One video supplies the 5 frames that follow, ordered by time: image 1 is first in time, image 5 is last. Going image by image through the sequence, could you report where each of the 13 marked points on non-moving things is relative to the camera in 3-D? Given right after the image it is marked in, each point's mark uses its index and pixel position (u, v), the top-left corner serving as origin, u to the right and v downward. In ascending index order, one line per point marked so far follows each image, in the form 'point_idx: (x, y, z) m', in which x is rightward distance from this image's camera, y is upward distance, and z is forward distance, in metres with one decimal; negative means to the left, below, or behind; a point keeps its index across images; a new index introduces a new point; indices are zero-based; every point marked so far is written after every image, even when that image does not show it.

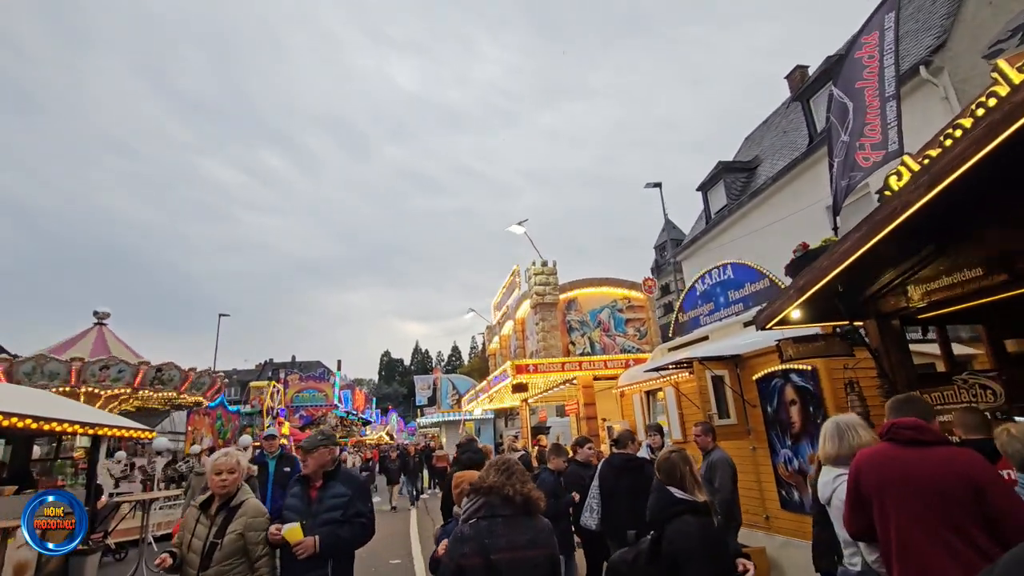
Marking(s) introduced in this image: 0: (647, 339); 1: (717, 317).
0: (+3.7, -1.4, +13.9) m
1: (+4.0, -0.6, +9.8) m
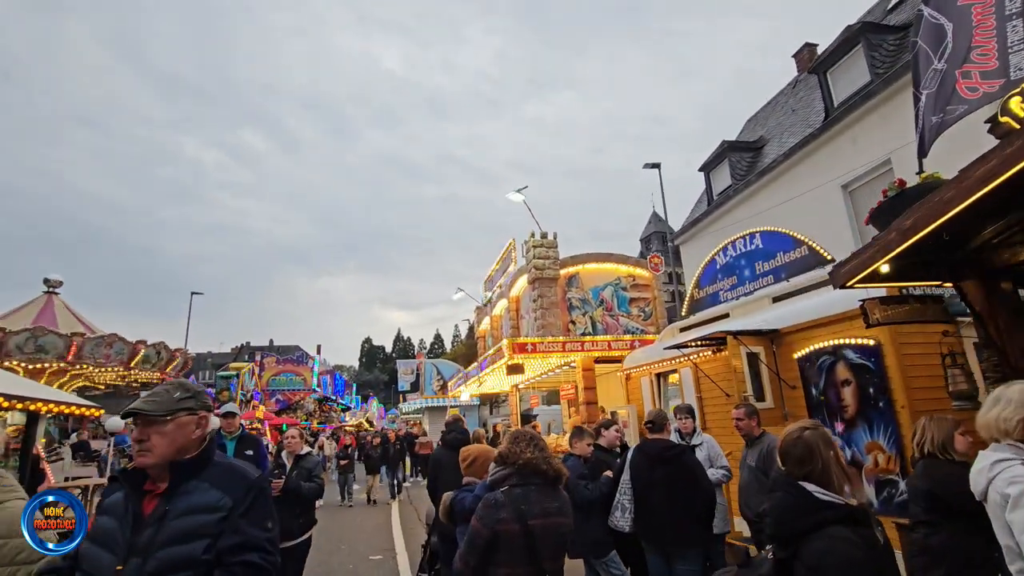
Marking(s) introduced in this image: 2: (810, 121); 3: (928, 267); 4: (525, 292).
0: (+3.6, -0.8, +13.0) m
1: (+4.0, -0.1, +8.8) m
2: (+9.7, +5.4, +16.4) m
3: (+3.6, +0.2, +4.4) m
4: (+0.4, -0.1, +13.8) m
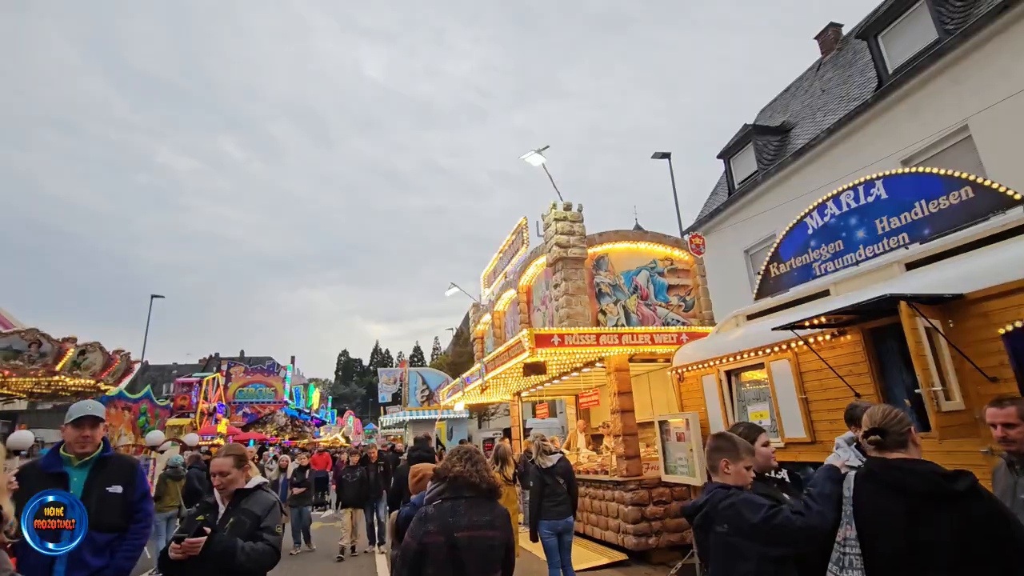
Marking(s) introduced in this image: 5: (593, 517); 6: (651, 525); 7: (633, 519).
0: (+3.9, -0.5, +10.8) m
1: (+4.5, +0.4, +6.7) m
2: (+9.9, +5.6, +14.7) m
3: (+4.3, +0.7, +2.3) m
4: (+0.7, +0.2, +11.6) m
5: (+1.7, -4.7, +10.4) m
6: (+2.5, -4.3, +9.0) m
7: (+2.2, -4.2, +9.0) m
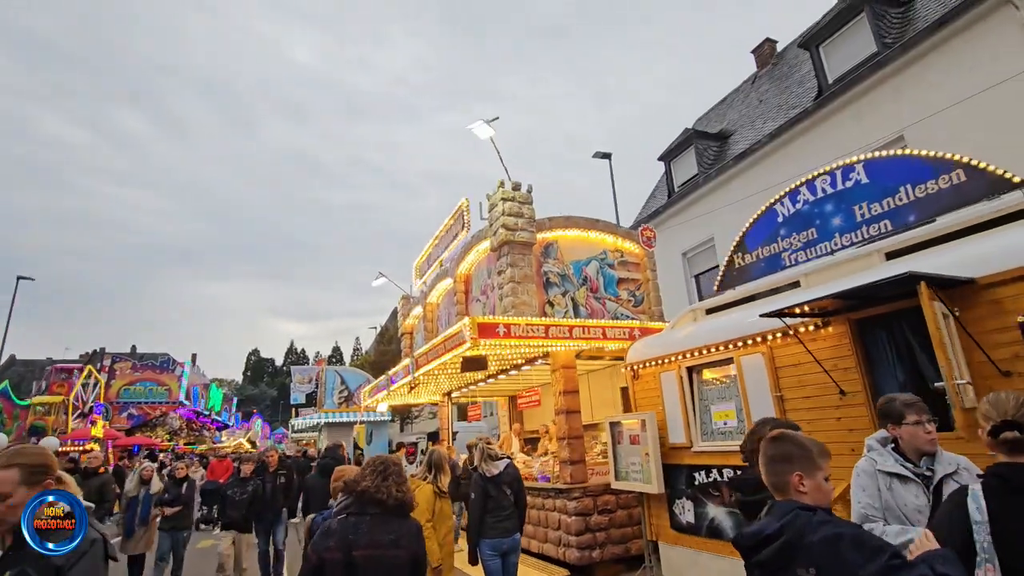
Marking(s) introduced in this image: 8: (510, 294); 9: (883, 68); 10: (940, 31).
0: (+2.7, -0.4, +10.3) m
1: (+3.9, +0.5, +6.3) m
2: (+8.3, +5.5, +15.0) m
3: (+4.3, +0.9, +1.8) m
4: (-0.6, +0.5, +10.5) m
5: (+0.3, -4.5, +9.4) m
6: (+1.4, -4.1, +8.2) m
7: (+1.1, -4.0, +8.2) m
8: (-0.1, -0.1, +9.1) m
9: (+8.5, +5.1, +11.5) m
10: (+8.9, +5.4, +10.5) m
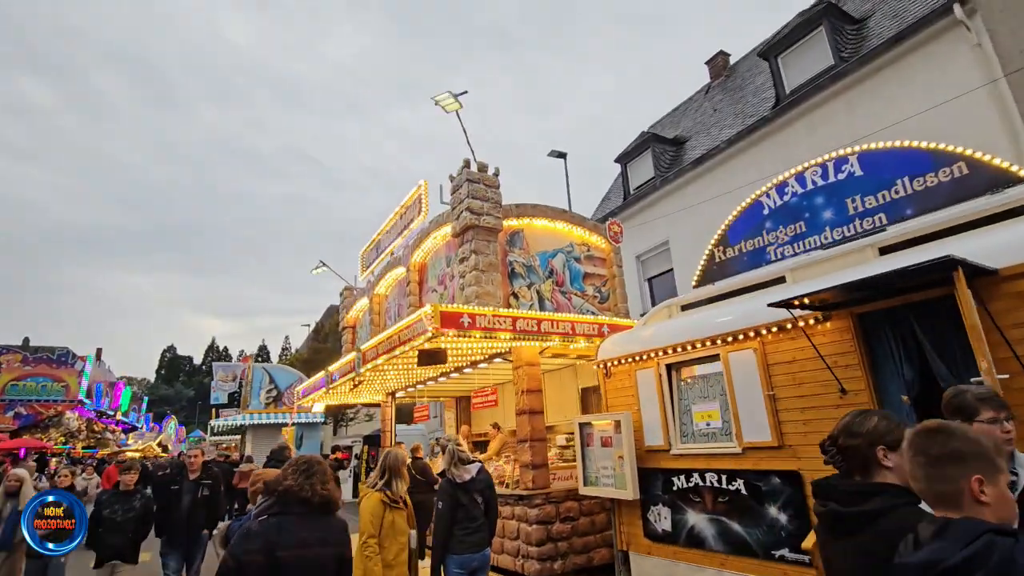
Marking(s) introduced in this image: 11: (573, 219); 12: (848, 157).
0: (+1.9, -0.3, +9.8) m
1: (+3.6, +0.5, +6.0) m
2: (+7.1, +5.3, +15.3) m
3: (+4.6, +0.9, +1.7) m
4: (-1.4, +0.7, +9.7) m
5: (-0.5, -4.3, +8.7) m
6: (+0.7, -3.9, +7.6) m
7: (+0.4, -3.8, +7.6) m
8: (-0.7, +0.1, +8.4) m
9: (+7.7, +4.9, +11.9) m
10: (+8.3, +5.2, +10.9) m
11: (+1.2, +1.4, +9.9) m
12: (+3.9, +1.5, +5.9) m
